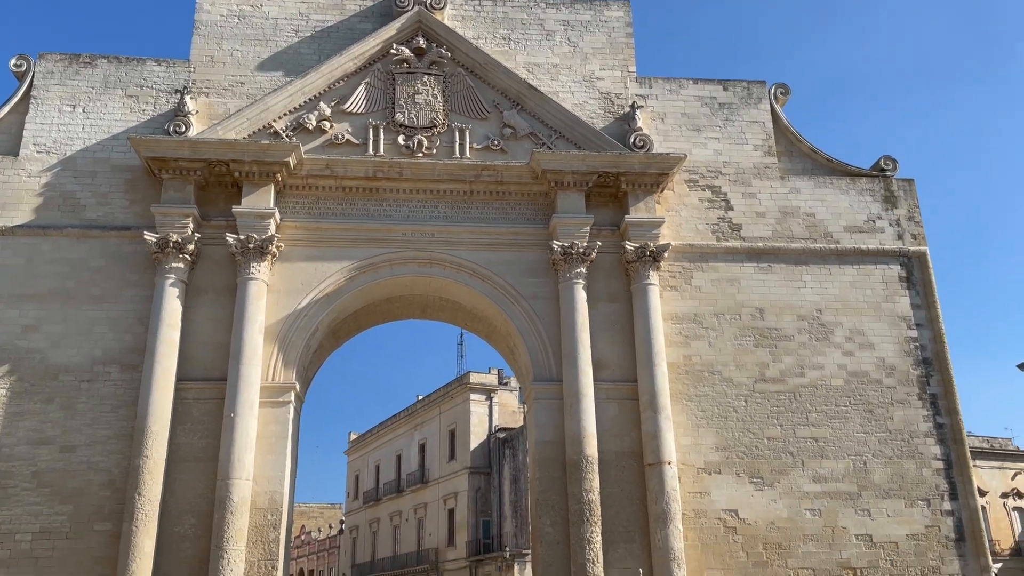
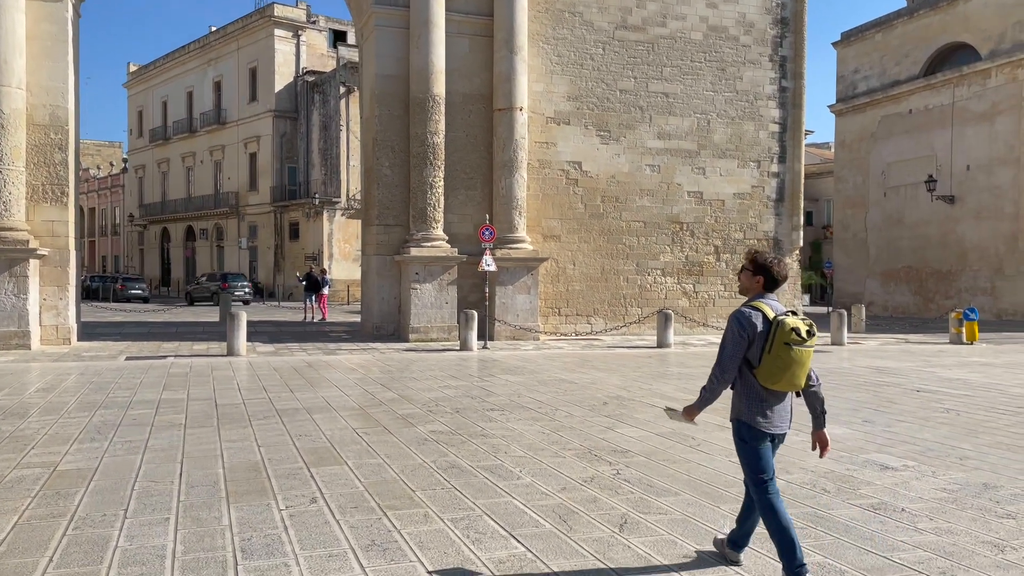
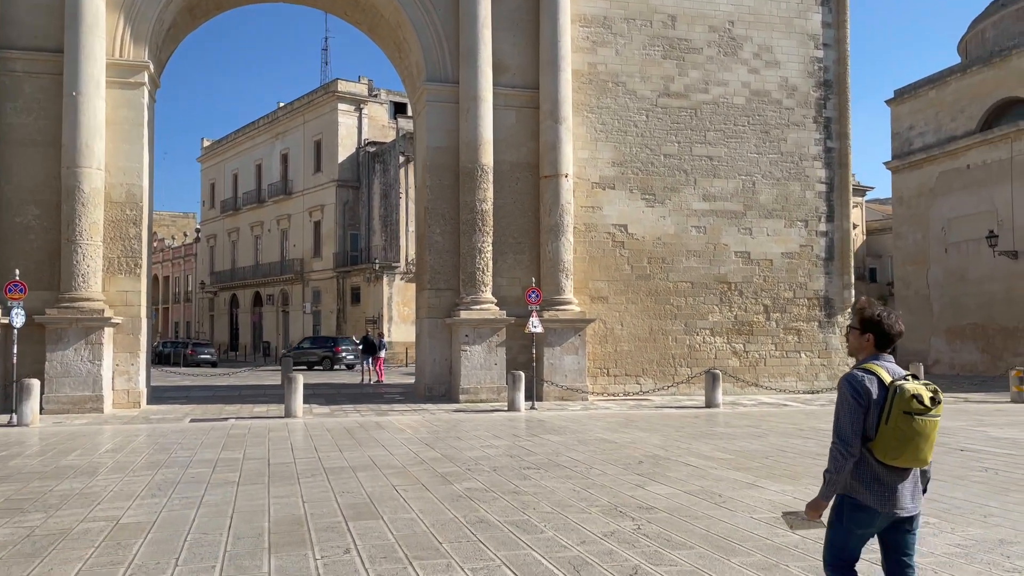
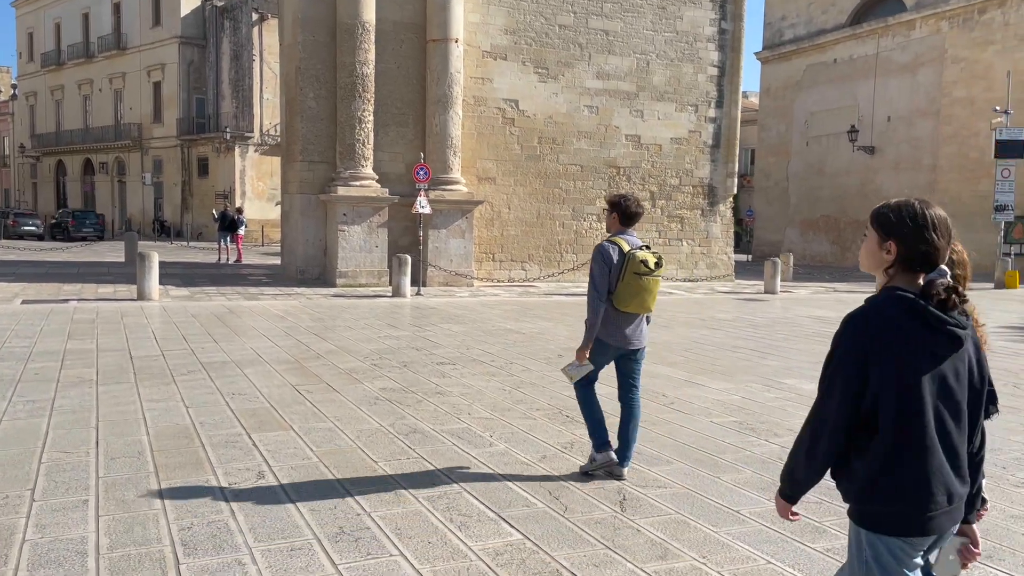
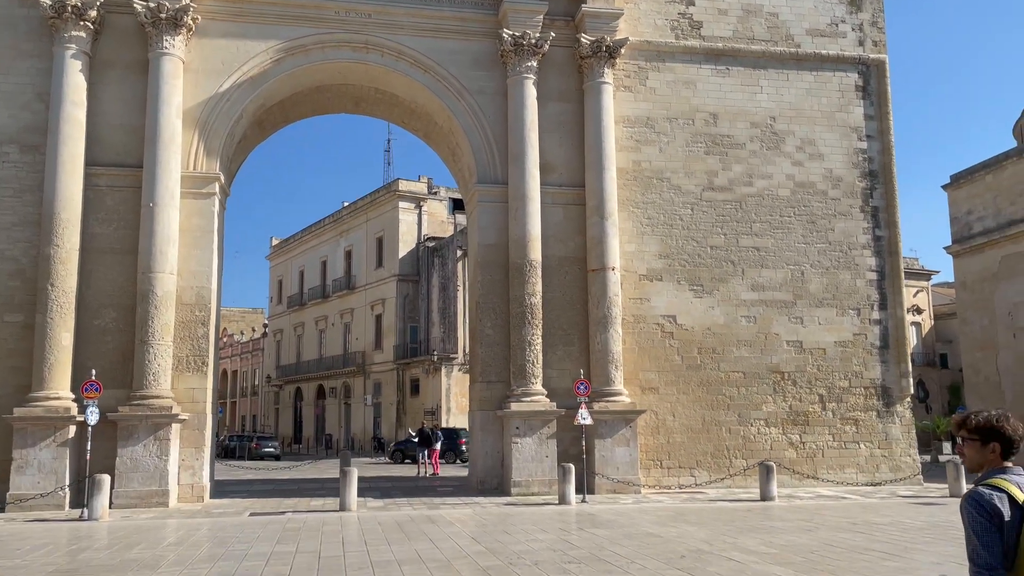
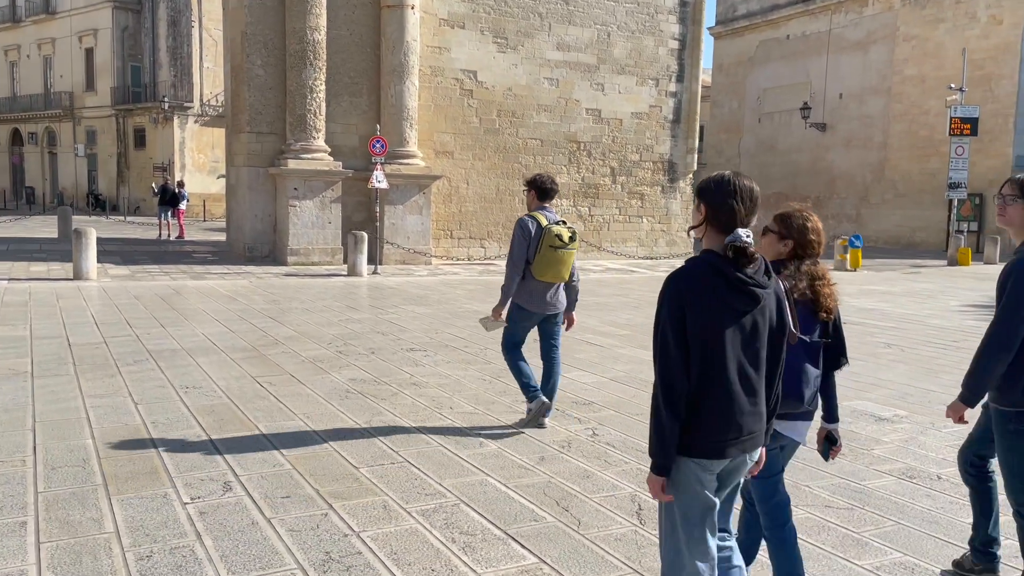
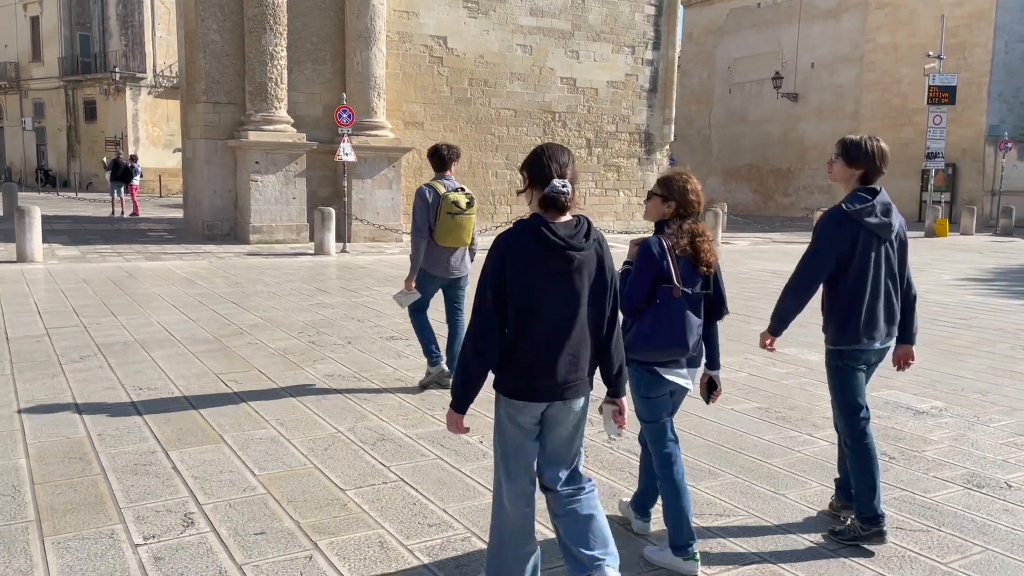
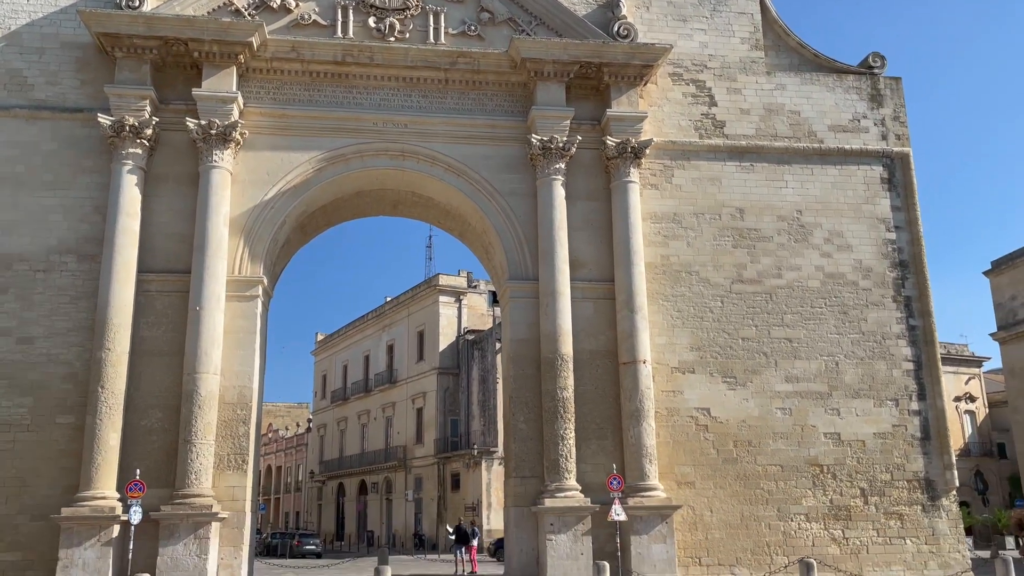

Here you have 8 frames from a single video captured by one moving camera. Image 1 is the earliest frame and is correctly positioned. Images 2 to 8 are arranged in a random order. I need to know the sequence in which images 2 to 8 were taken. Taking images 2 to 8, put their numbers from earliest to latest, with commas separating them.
8, 5, 3, 2, 4, 6, 7
